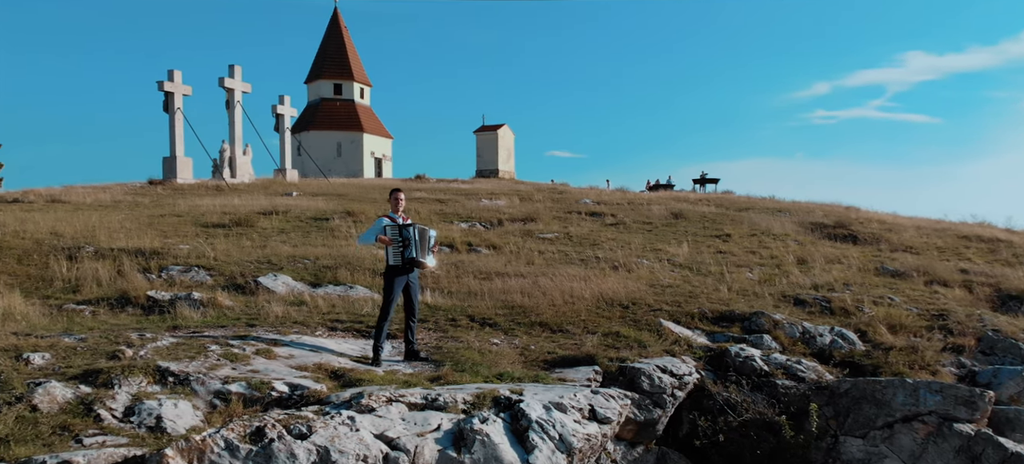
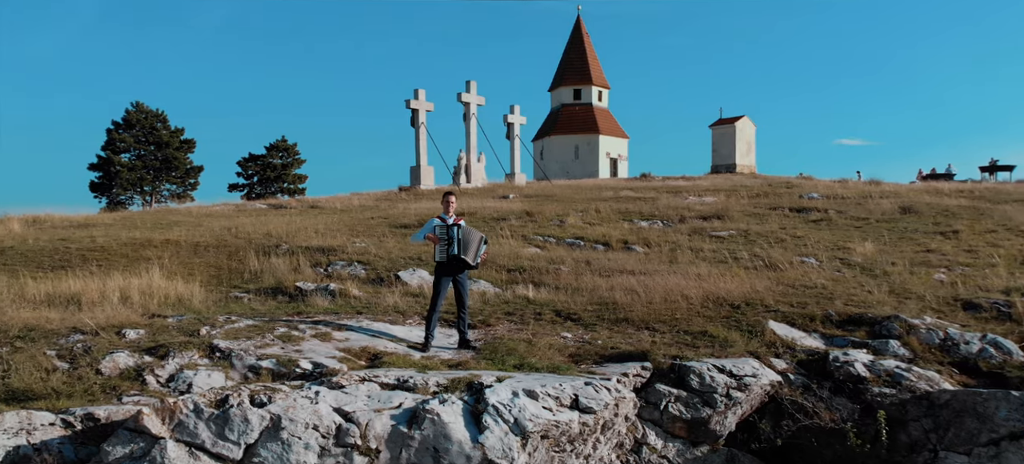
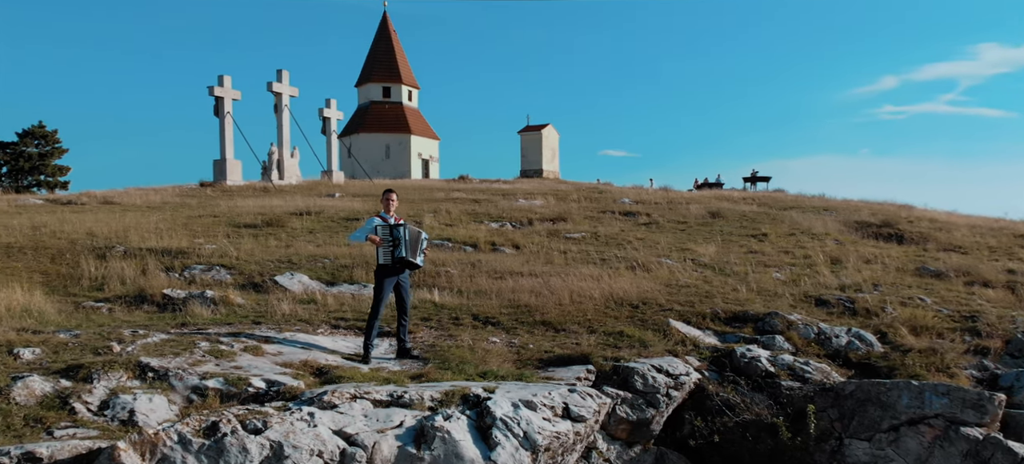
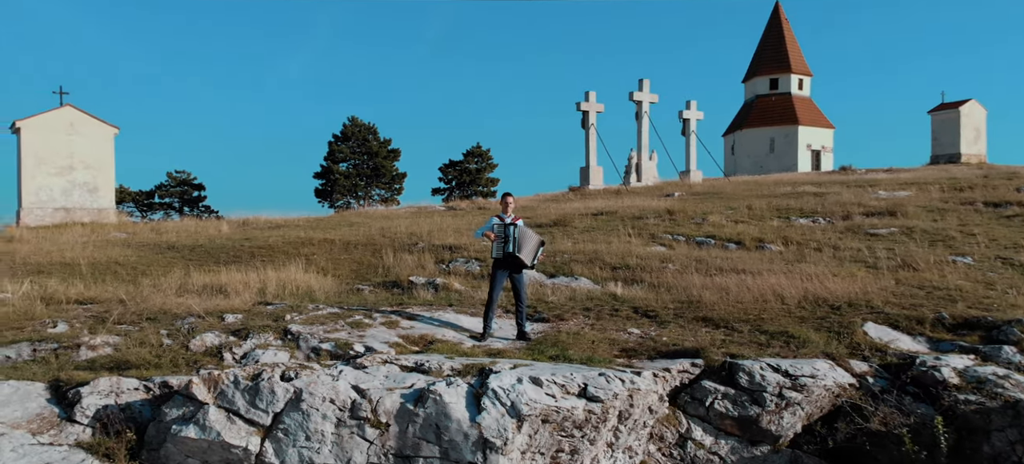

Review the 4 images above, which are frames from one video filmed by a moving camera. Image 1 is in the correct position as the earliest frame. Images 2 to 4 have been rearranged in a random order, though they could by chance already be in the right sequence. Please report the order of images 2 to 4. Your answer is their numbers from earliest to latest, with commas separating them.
3, 2, 4
